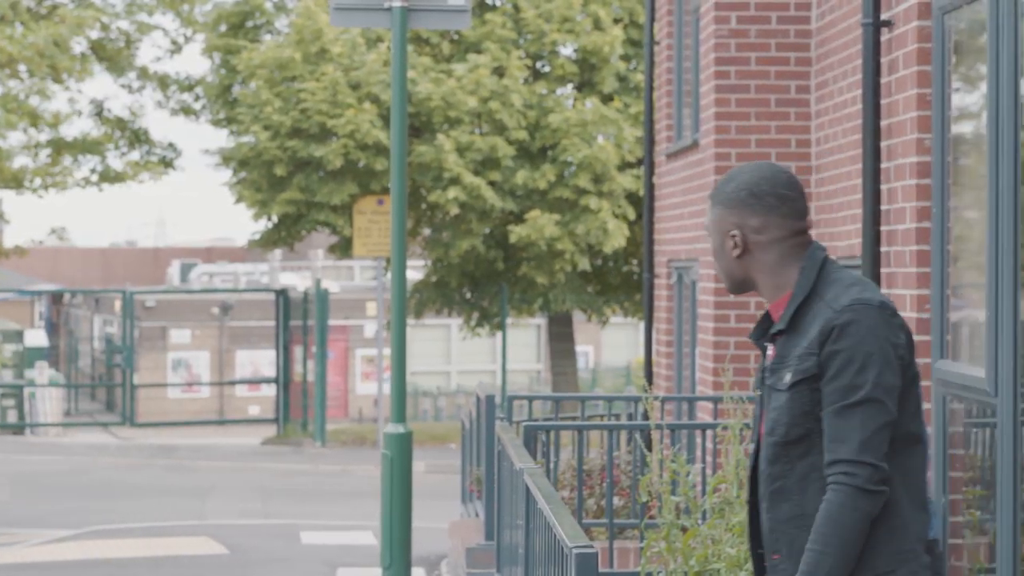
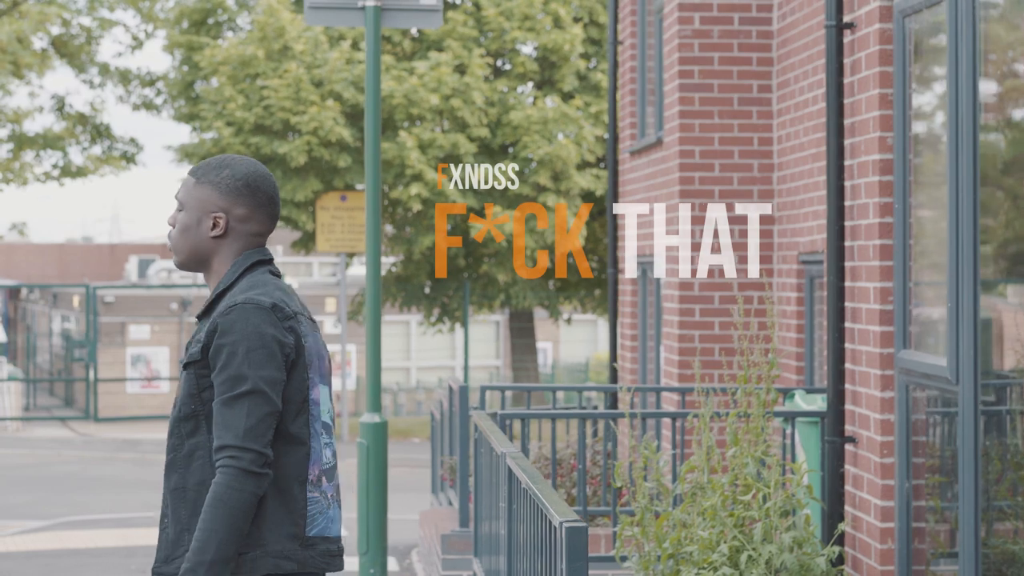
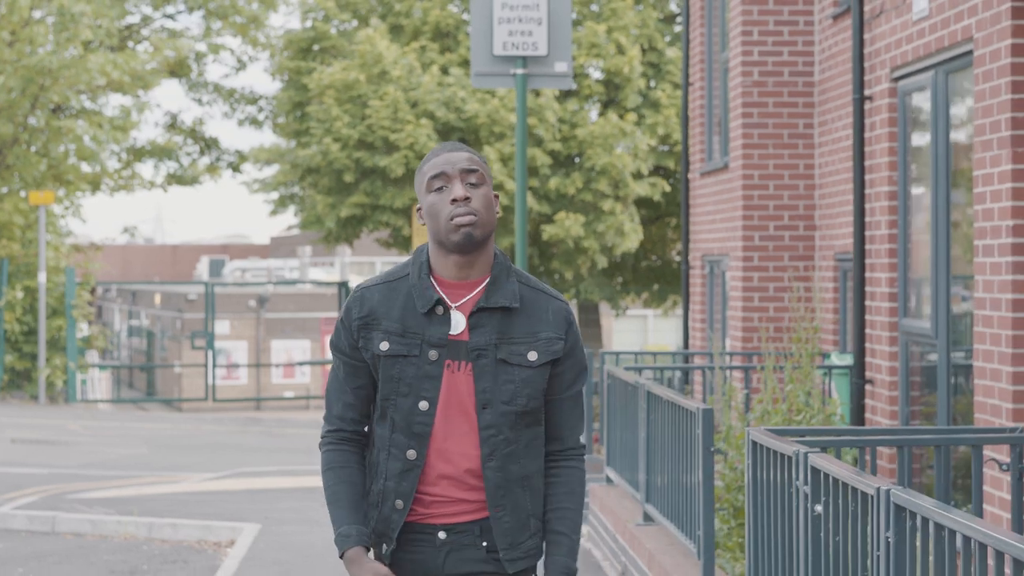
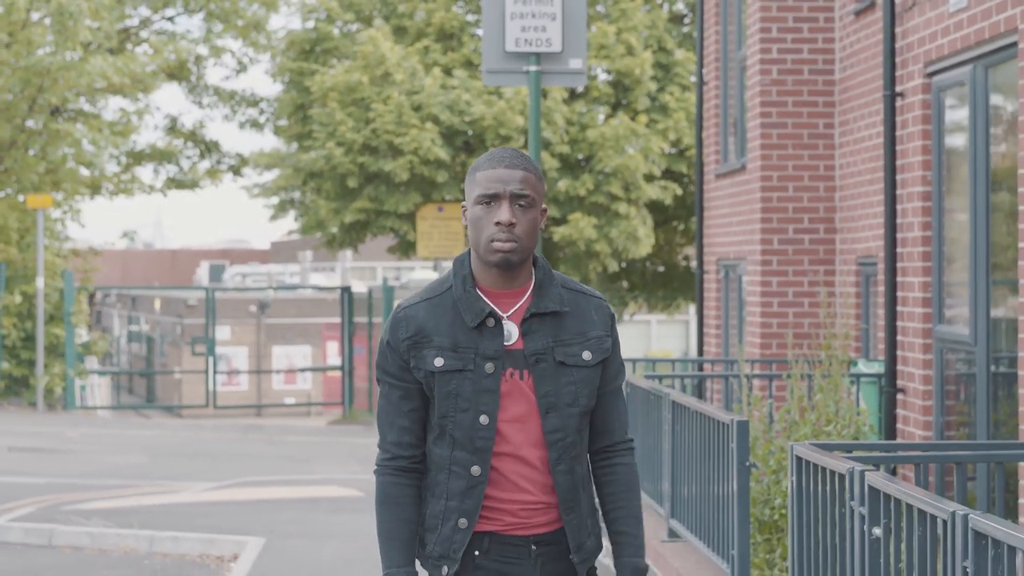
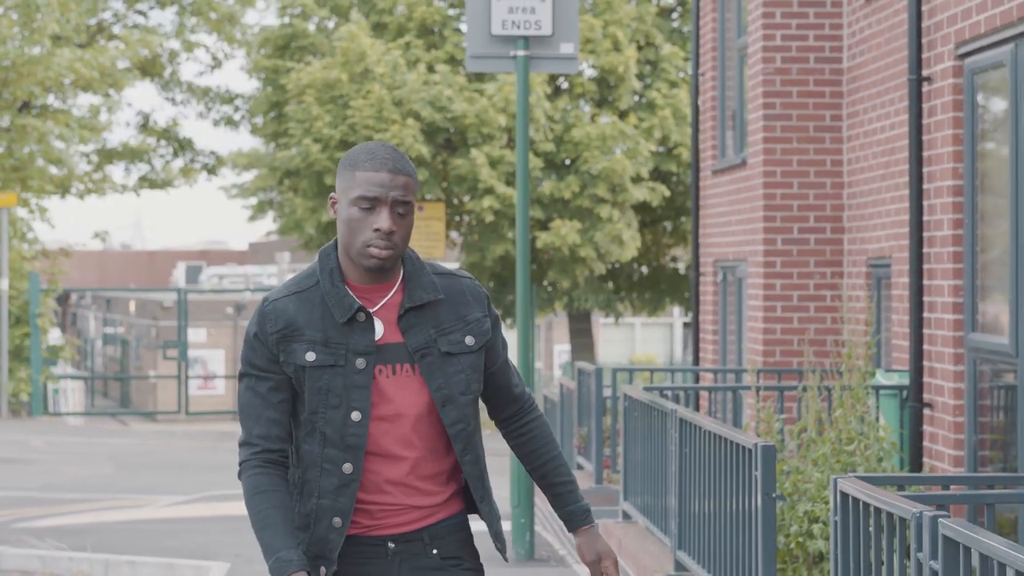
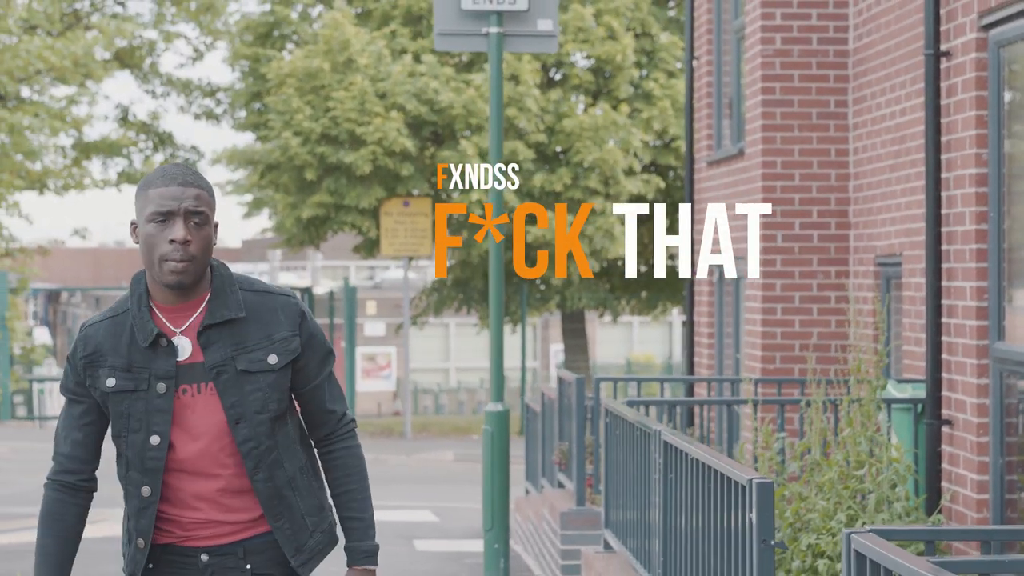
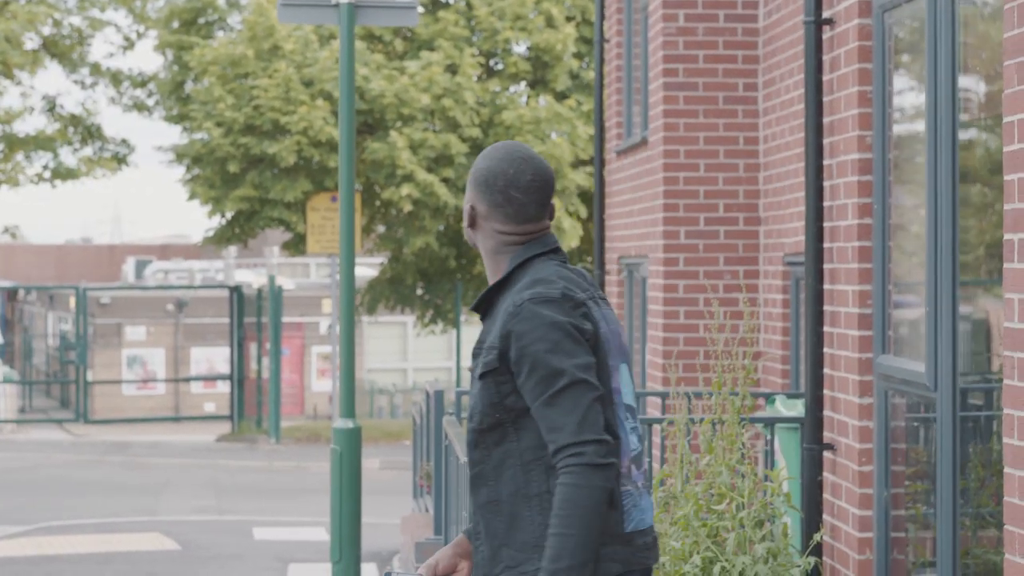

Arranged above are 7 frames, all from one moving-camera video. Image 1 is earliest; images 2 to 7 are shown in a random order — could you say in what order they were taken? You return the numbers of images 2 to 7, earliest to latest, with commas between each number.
7, 2, 6, 5, 4, 3
